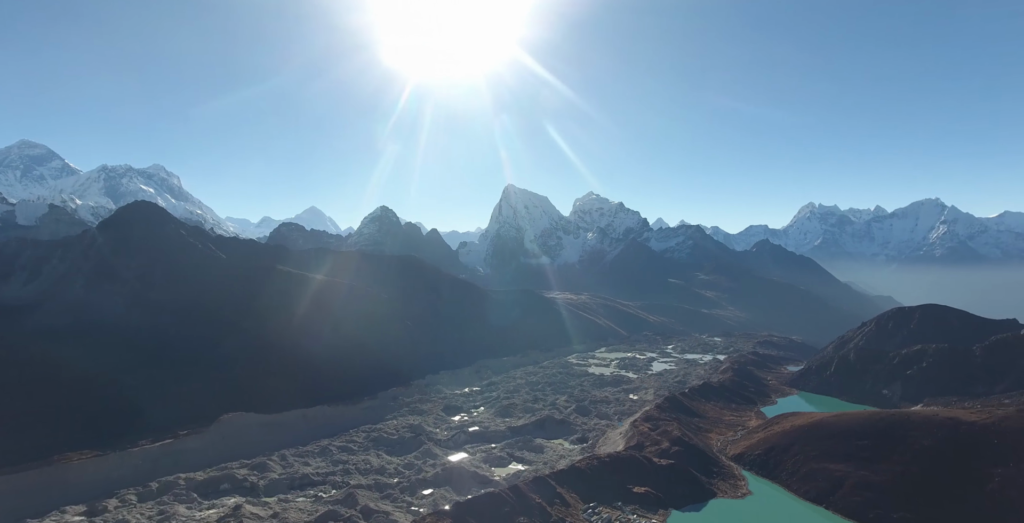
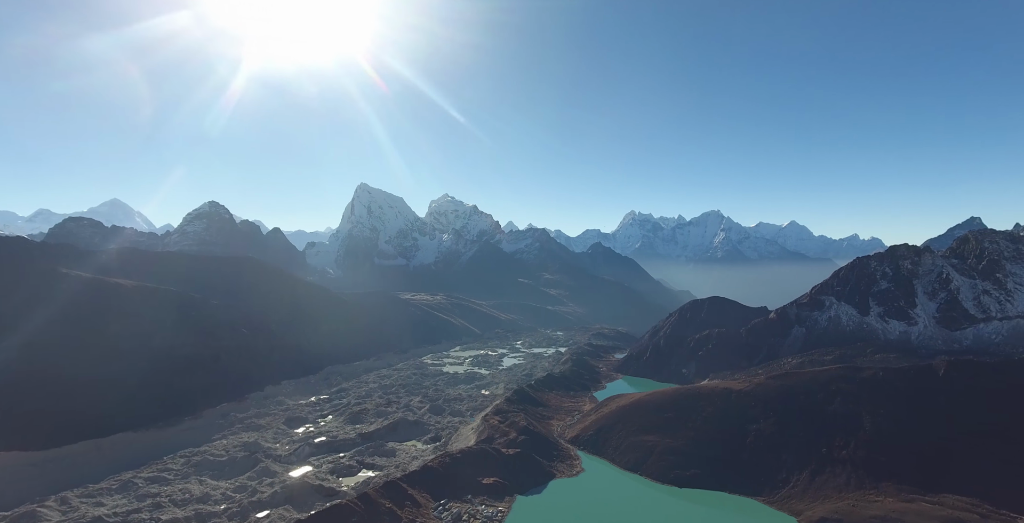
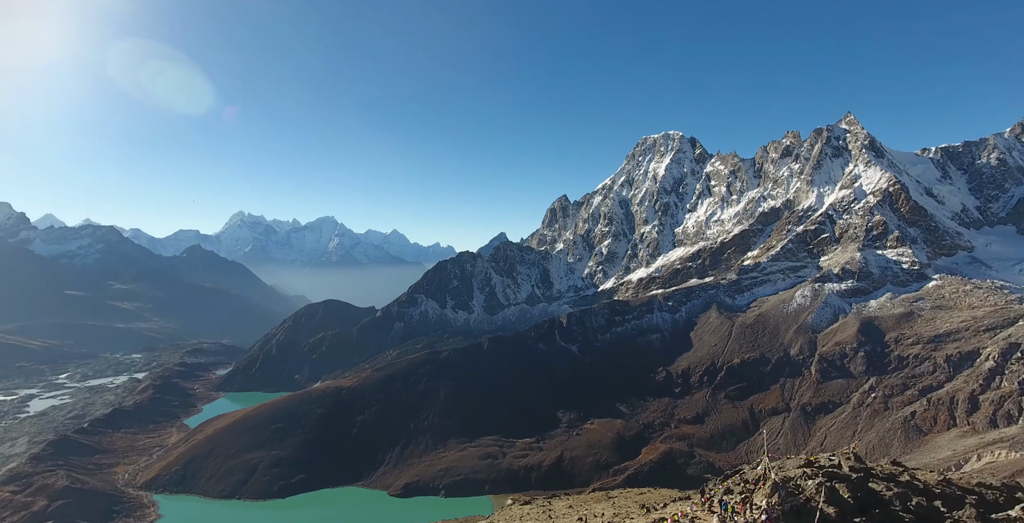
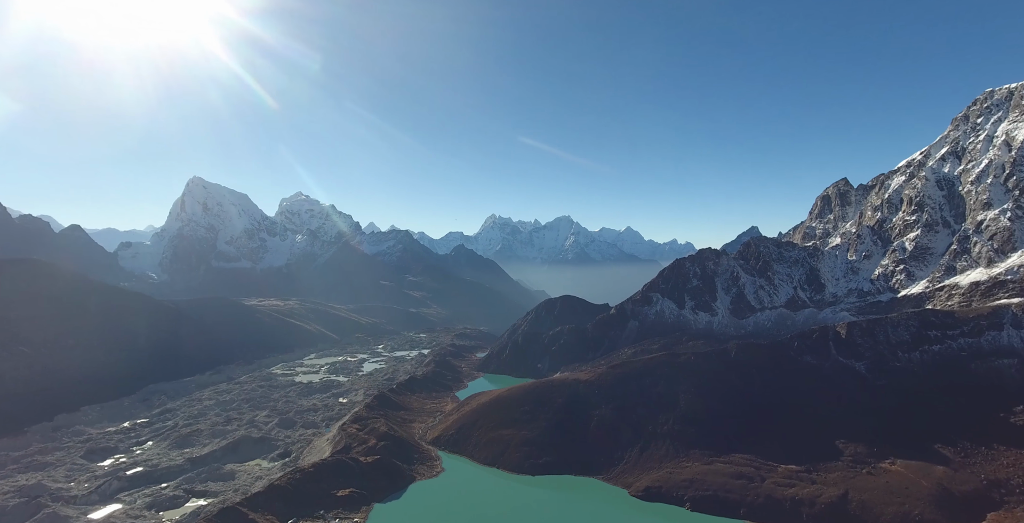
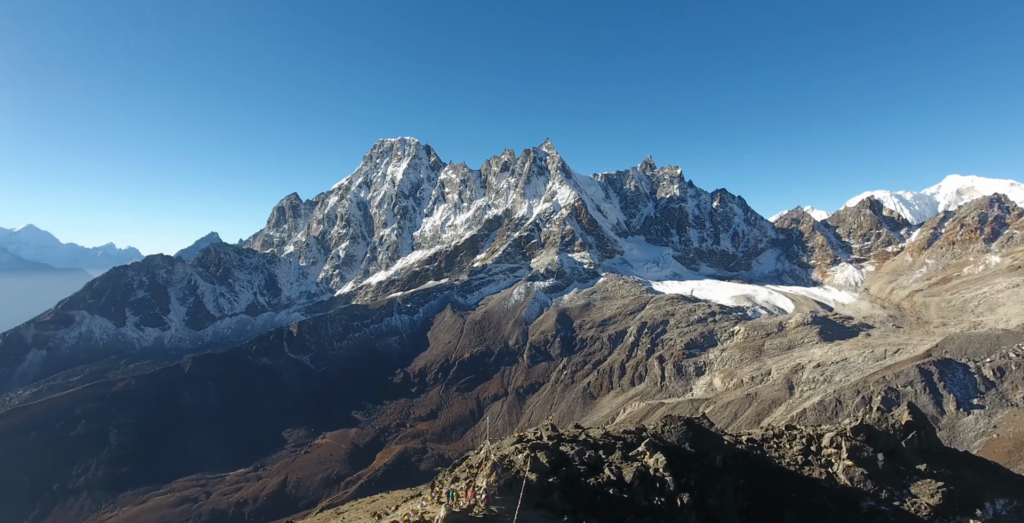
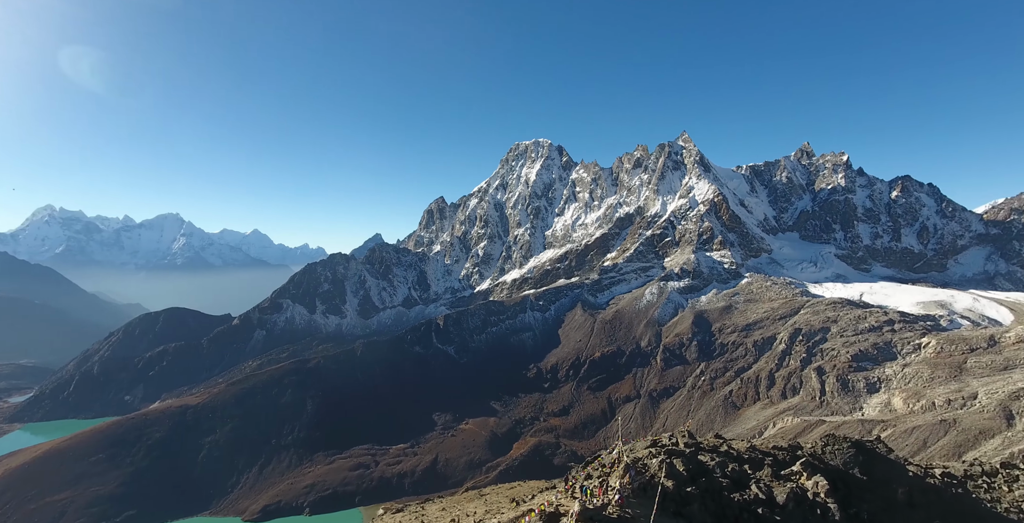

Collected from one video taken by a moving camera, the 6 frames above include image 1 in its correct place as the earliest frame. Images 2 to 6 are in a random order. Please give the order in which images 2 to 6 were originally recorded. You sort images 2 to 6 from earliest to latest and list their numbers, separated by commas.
2, 4, 3, 6, 5
